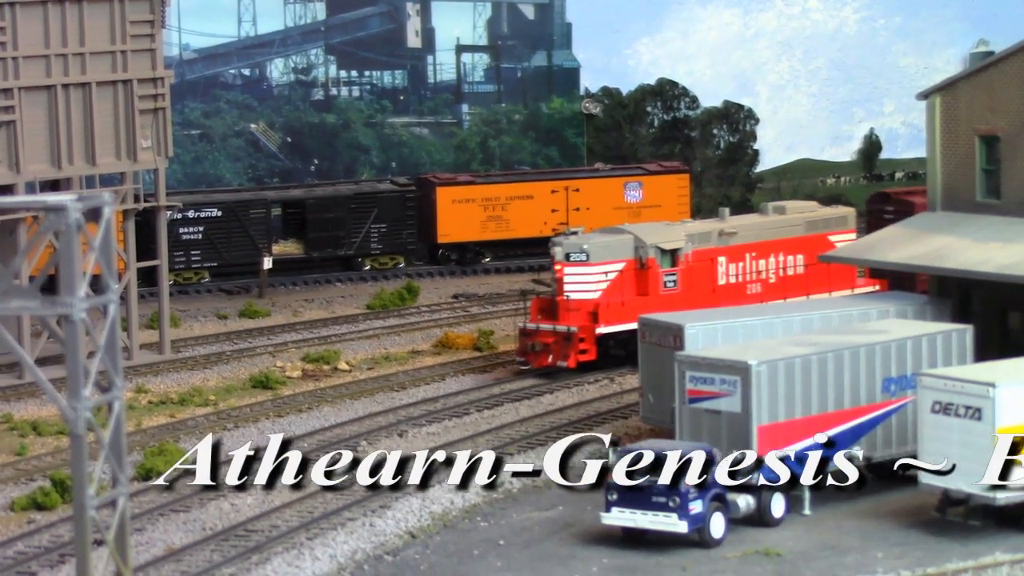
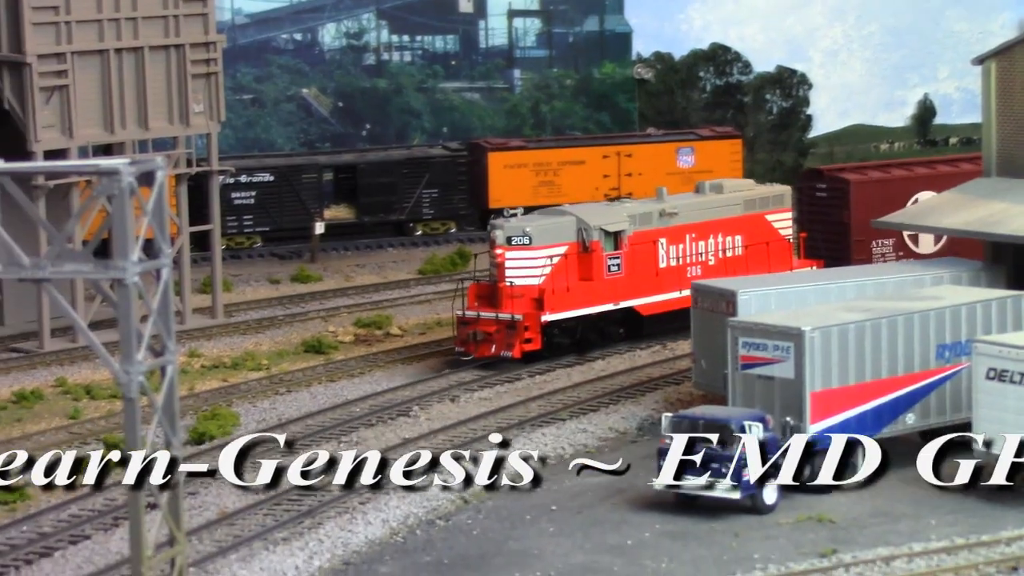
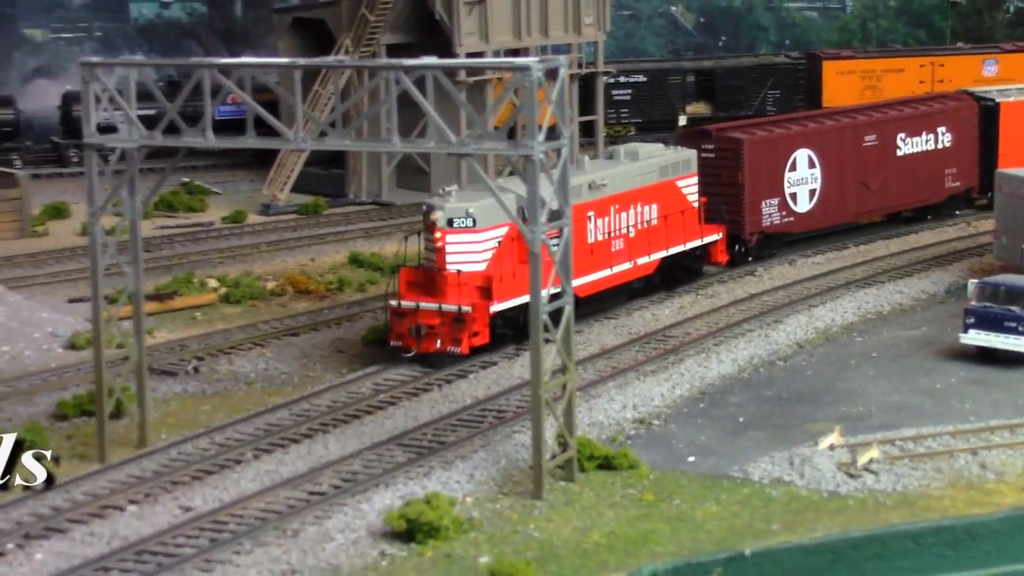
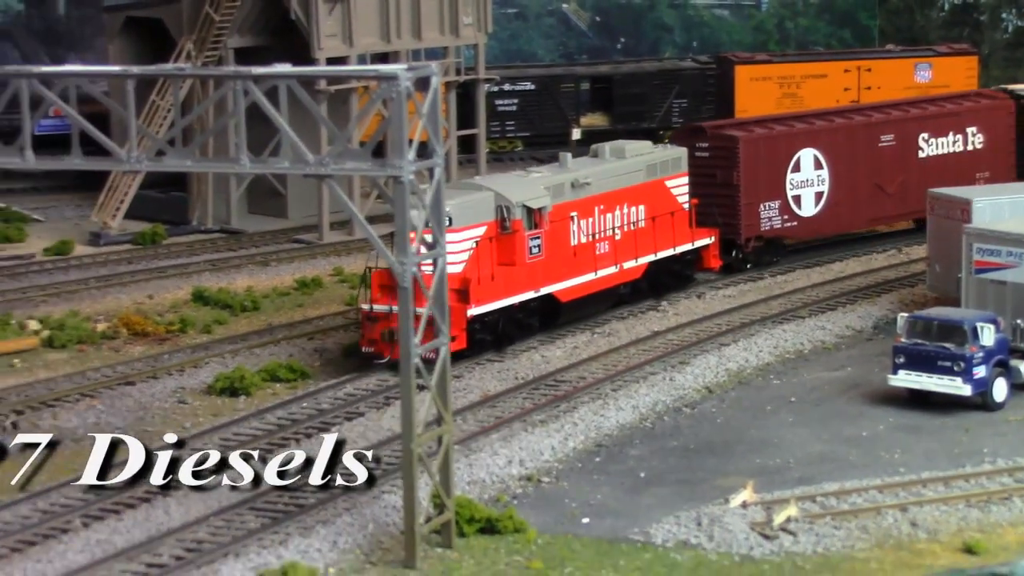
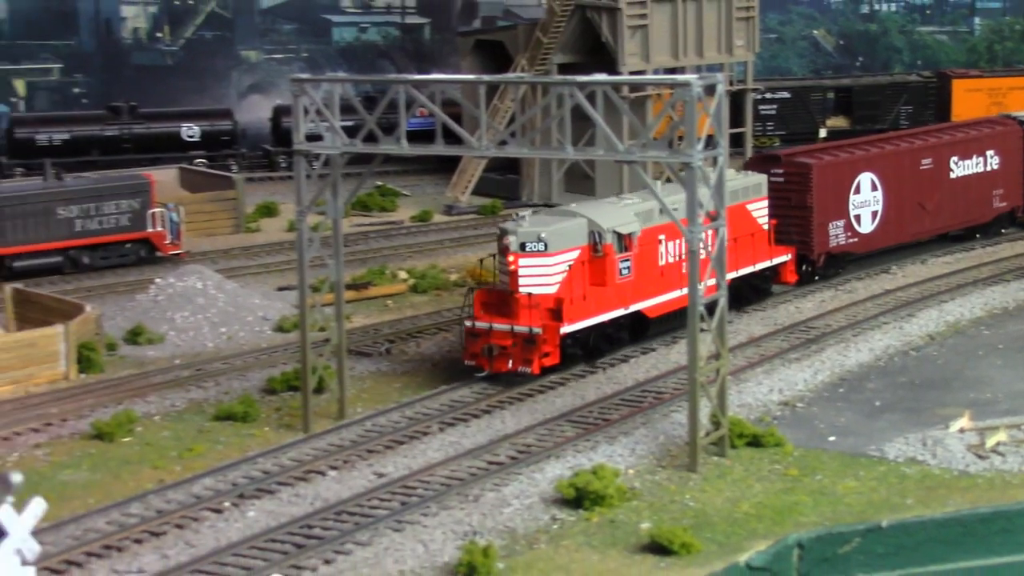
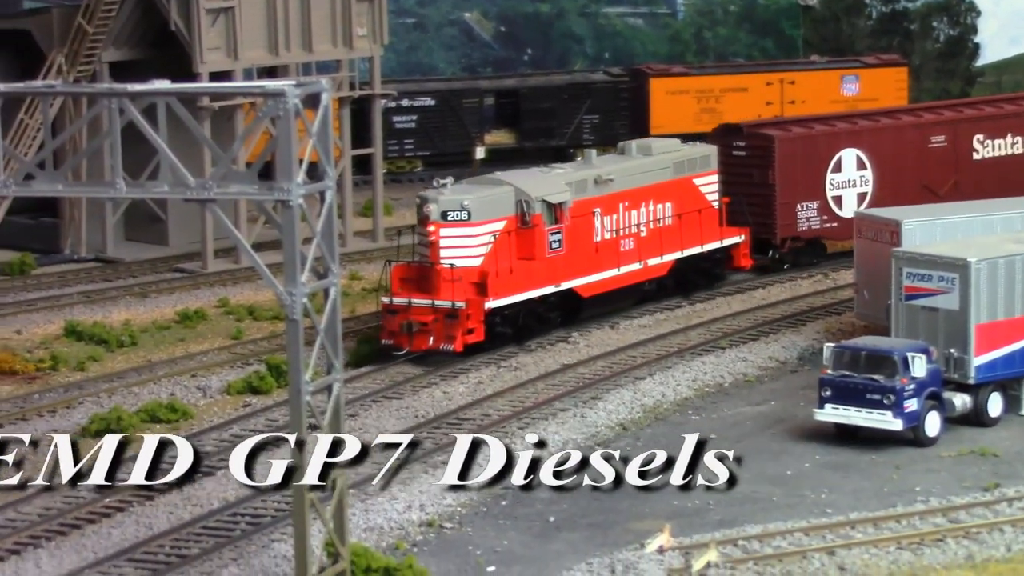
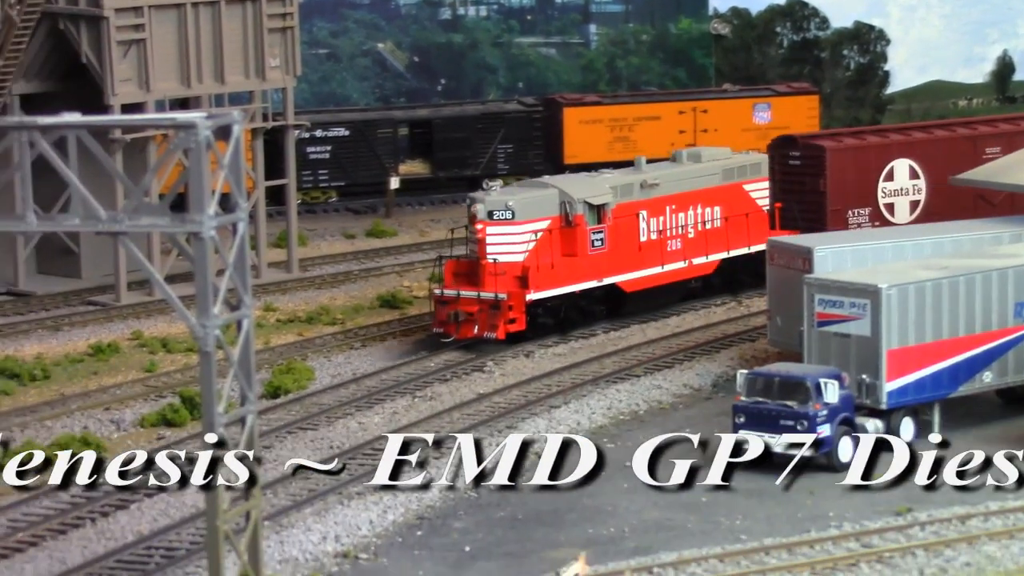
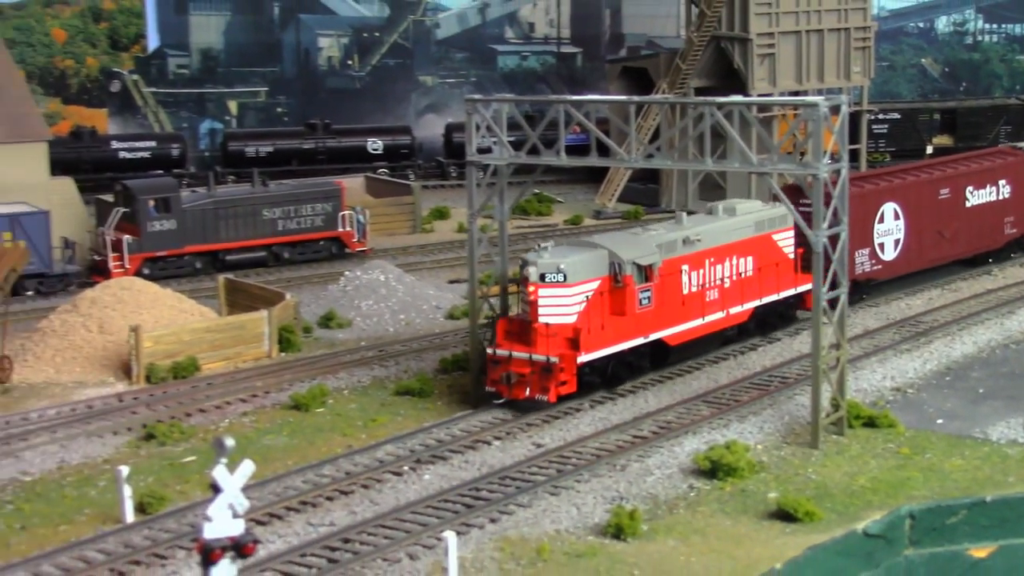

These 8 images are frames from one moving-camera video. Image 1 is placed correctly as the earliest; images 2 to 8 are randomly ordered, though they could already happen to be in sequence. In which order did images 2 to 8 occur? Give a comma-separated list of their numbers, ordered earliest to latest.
2, 7, 6, 4, 3, 5, 8
